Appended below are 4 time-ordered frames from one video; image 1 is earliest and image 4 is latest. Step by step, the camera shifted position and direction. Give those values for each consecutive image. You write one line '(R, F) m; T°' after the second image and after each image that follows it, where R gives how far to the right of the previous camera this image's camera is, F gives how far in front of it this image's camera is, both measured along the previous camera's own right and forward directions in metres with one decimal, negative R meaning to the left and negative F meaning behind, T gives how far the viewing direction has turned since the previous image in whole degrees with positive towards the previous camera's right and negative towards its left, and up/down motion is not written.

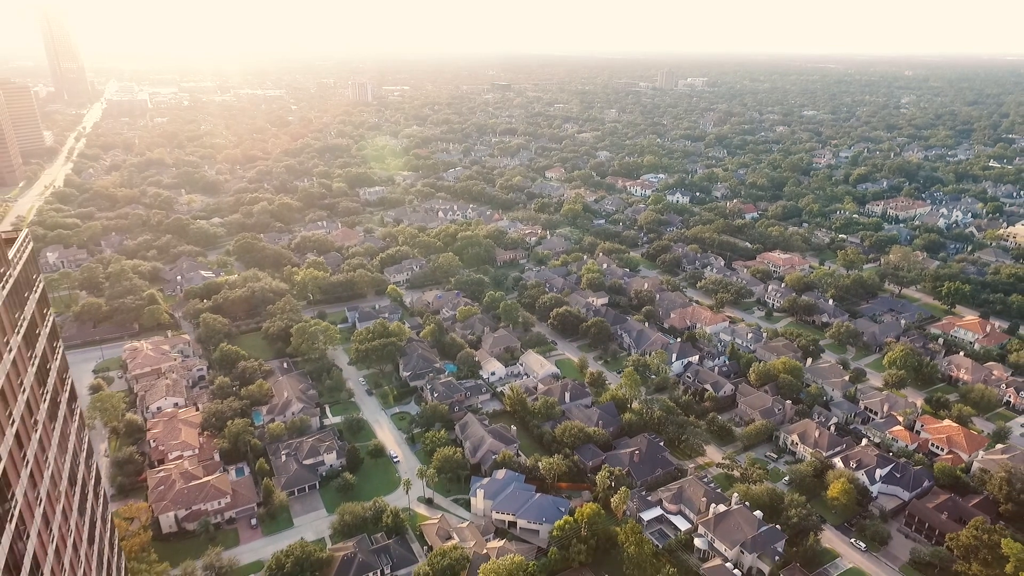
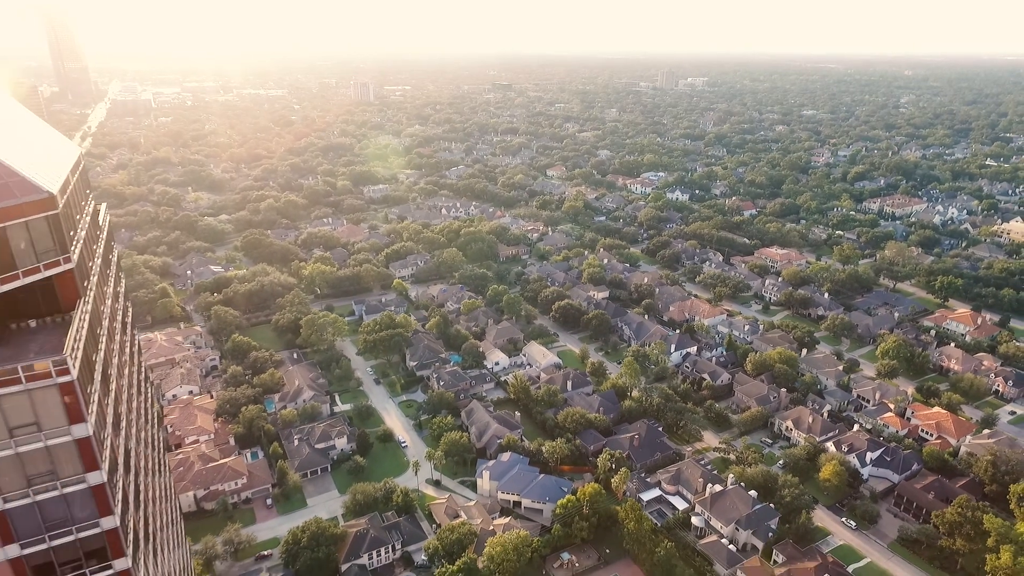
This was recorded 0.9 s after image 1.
(-0.4, -2.3) m; 0°
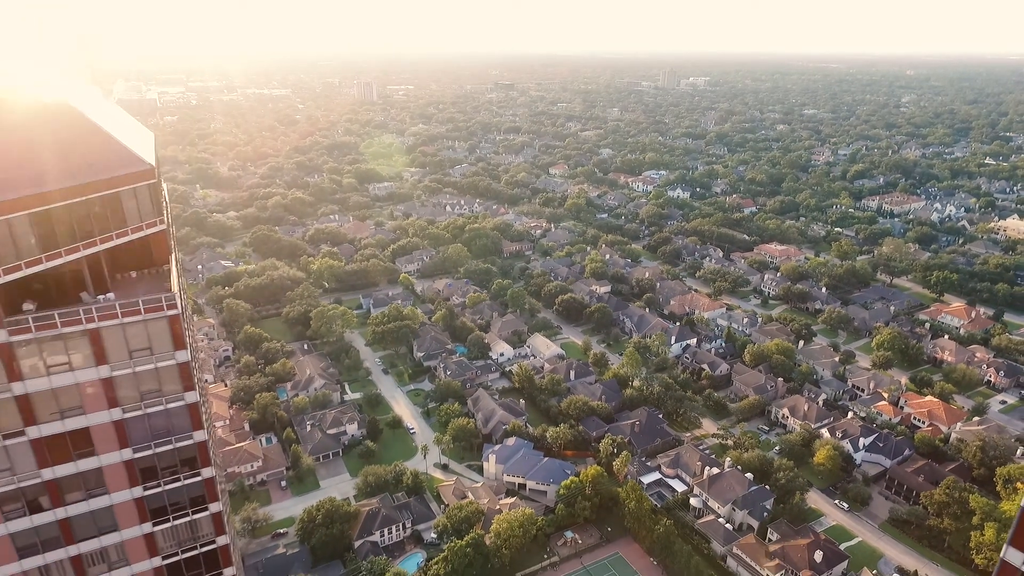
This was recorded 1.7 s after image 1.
(-0.4, -2.2) m; 0°
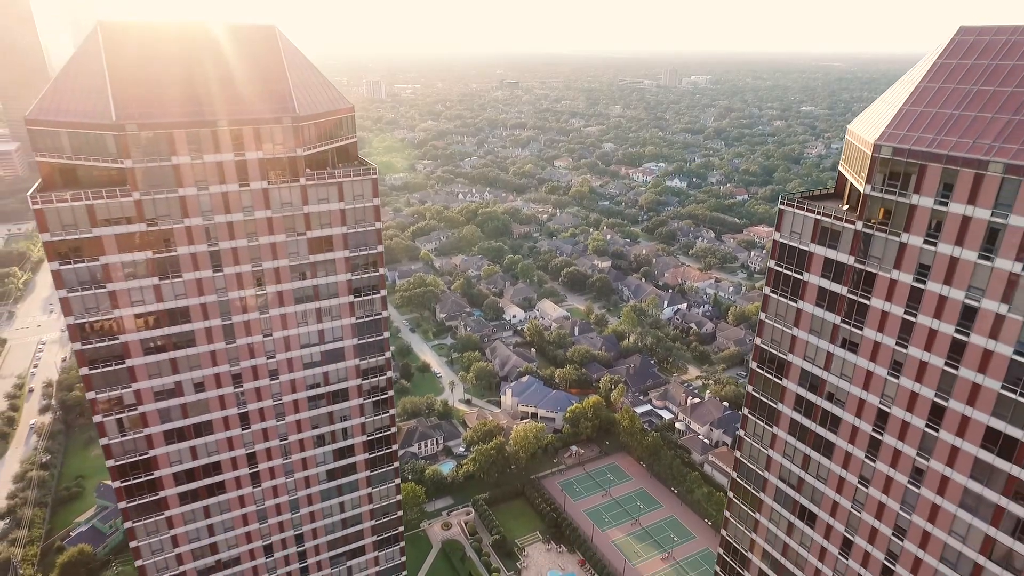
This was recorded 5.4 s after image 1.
(-1.1, -11.1) m; 0°
